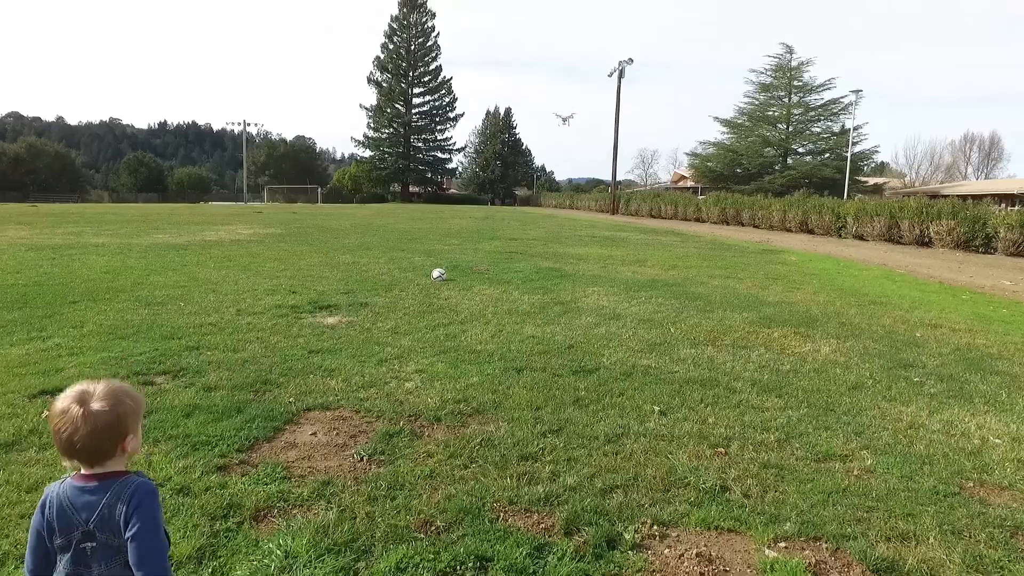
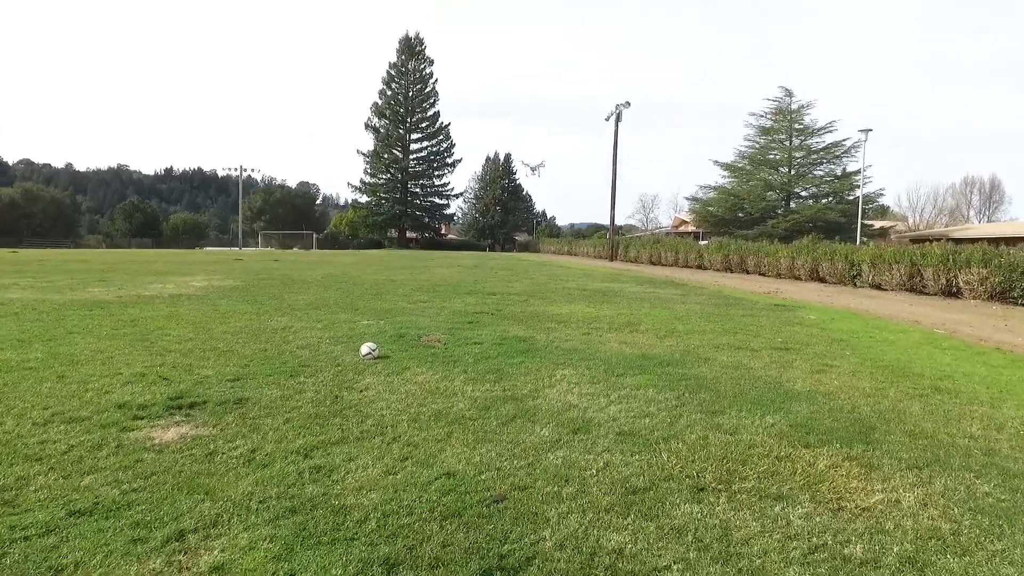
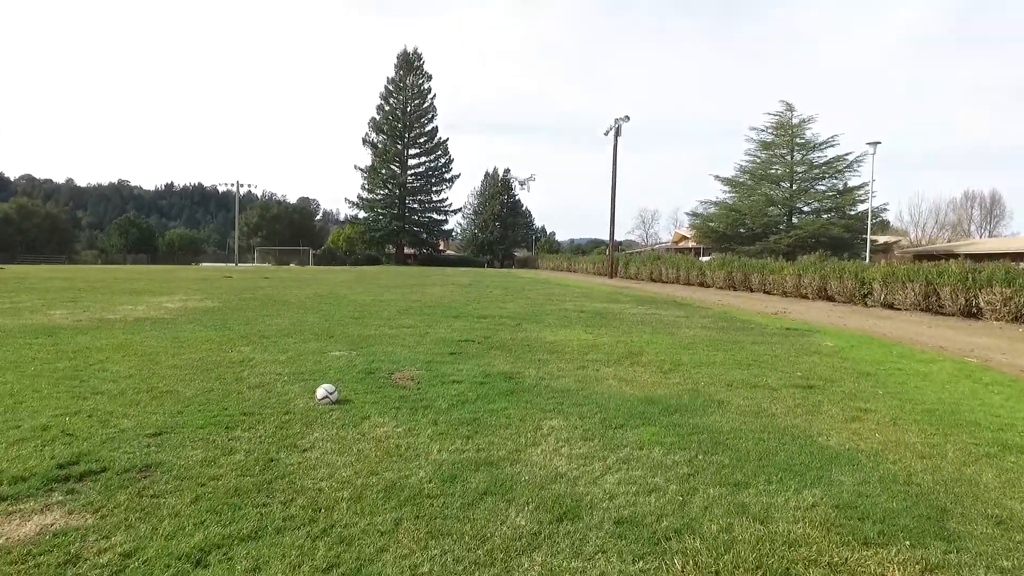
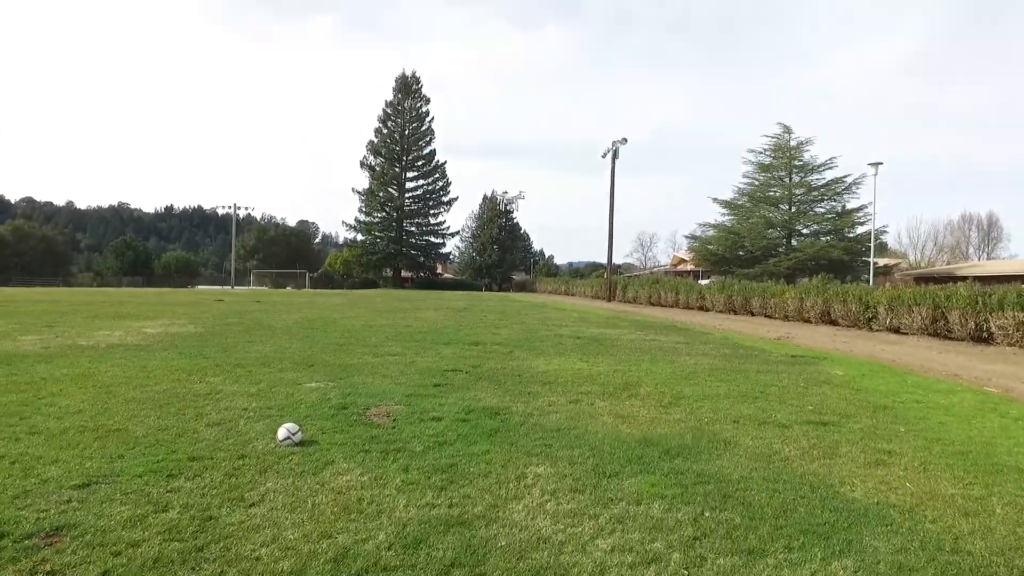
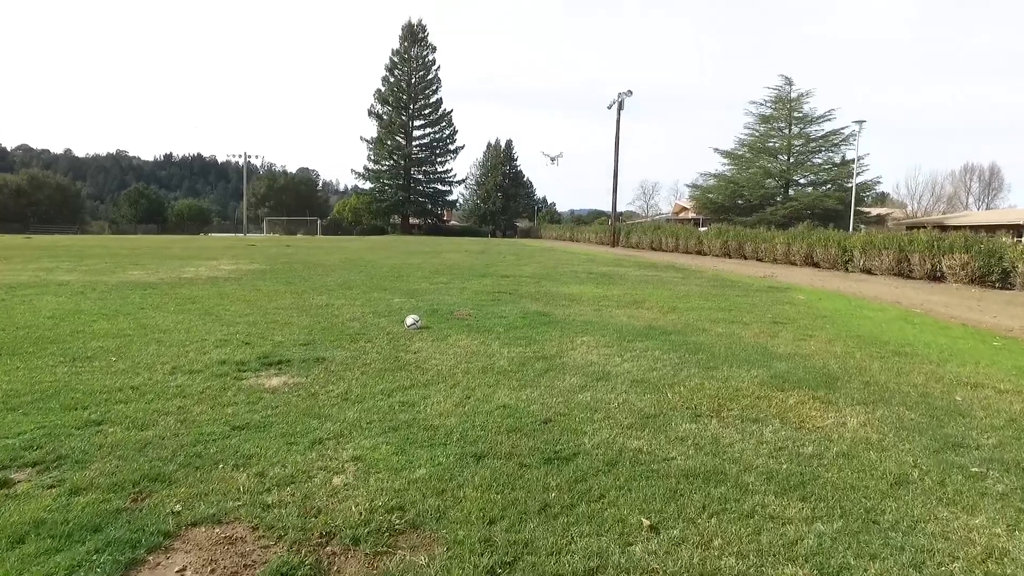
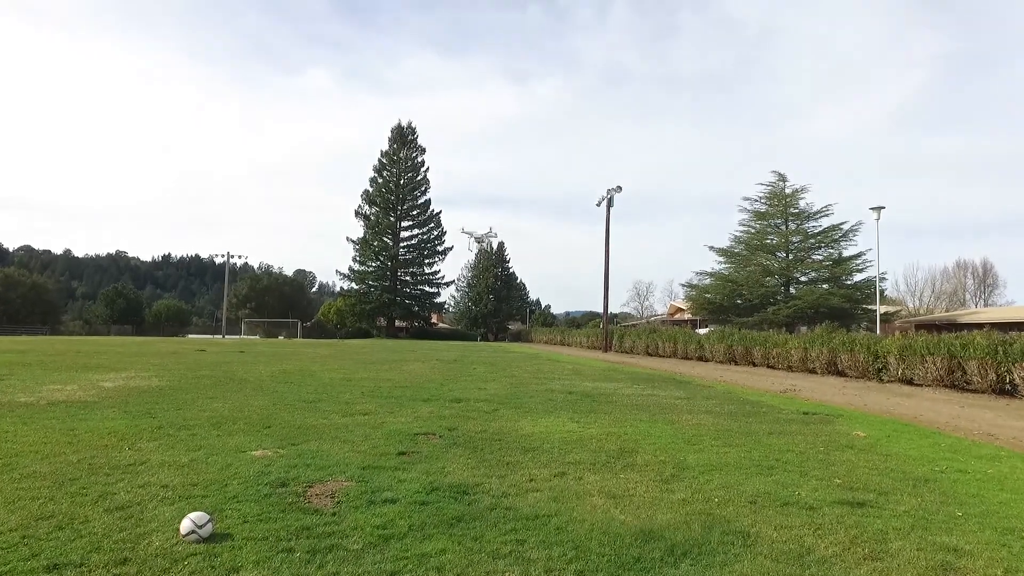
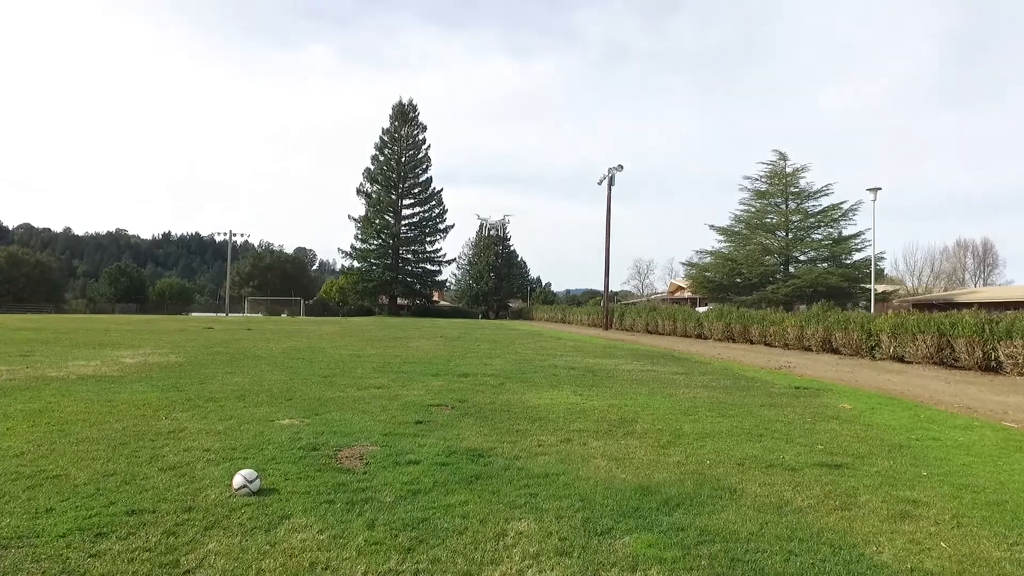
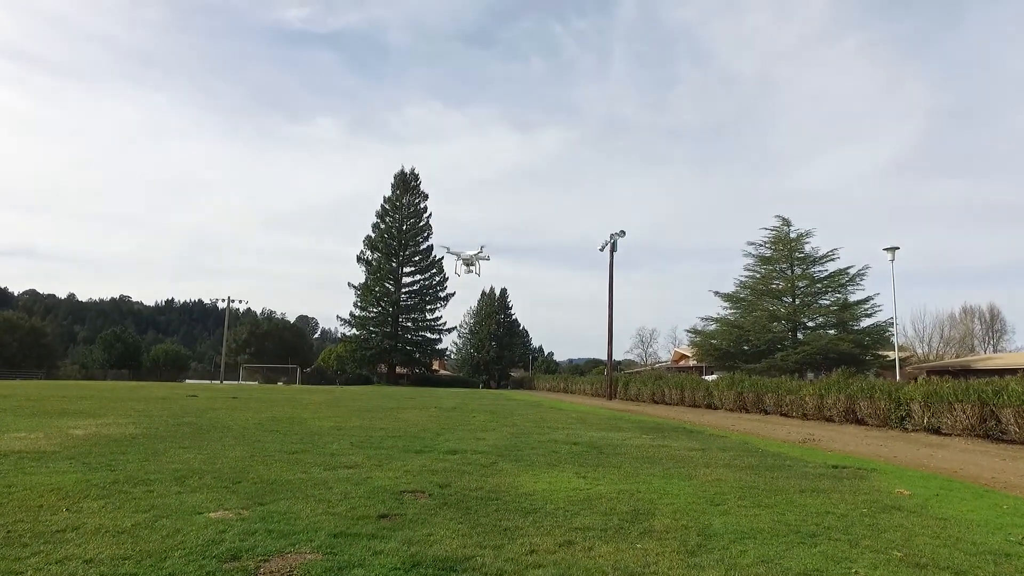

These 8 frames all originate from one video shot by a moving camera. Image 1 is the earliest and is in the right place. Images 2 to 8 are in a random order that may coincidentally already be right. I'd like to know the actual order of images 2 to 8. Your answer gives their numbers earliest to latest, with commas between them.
5, 2, 3, 4, 7, 6, 8
